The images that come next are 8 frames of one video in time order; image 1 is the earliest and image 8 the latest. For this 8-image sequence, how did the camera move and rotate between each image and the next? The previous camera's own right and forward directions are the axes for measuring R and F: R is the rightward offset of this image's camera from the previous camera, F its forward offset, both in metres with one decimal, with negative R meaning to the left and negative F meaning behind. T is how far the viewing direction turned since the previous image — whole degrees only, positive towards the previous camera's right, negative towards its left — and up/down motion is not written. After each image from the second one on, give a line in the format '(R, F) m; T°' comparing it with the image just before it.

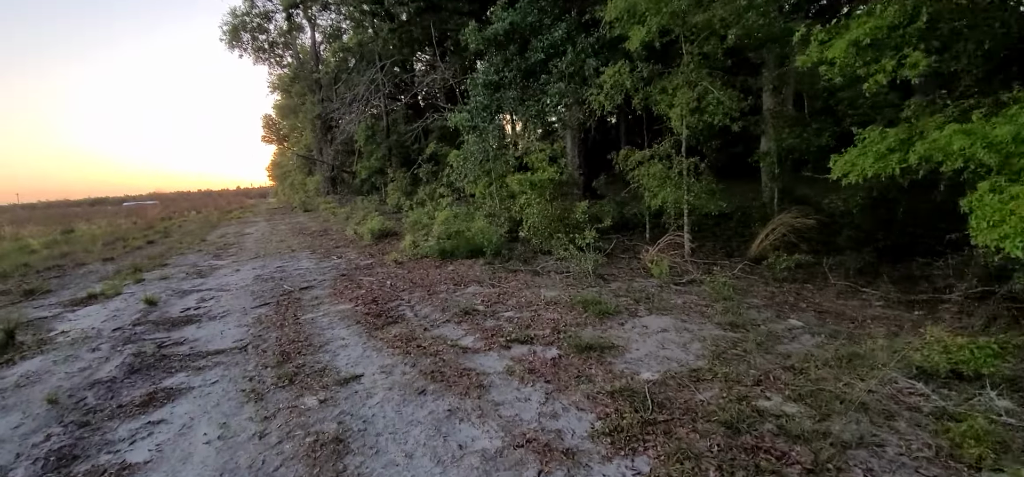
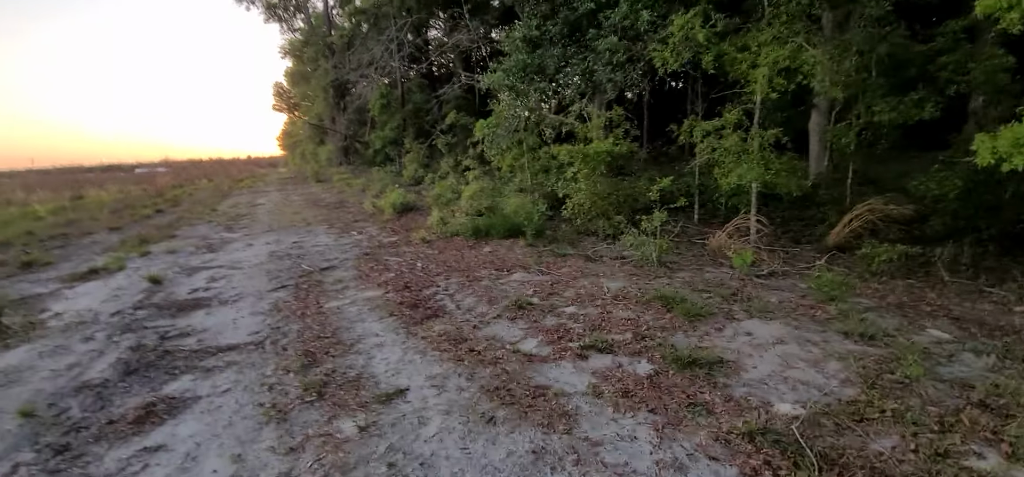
(-0.5, +0.8) m; -1°
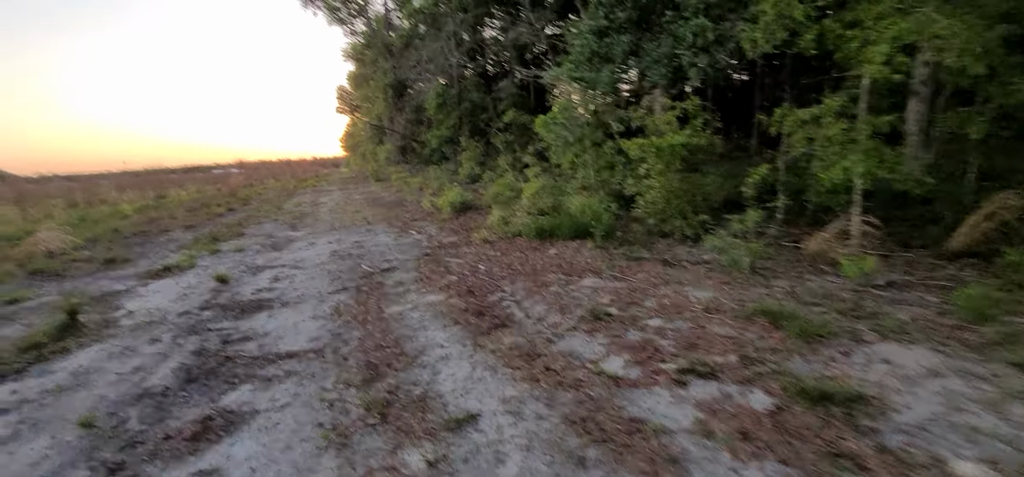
(-0.2, +0.4) m; -6°
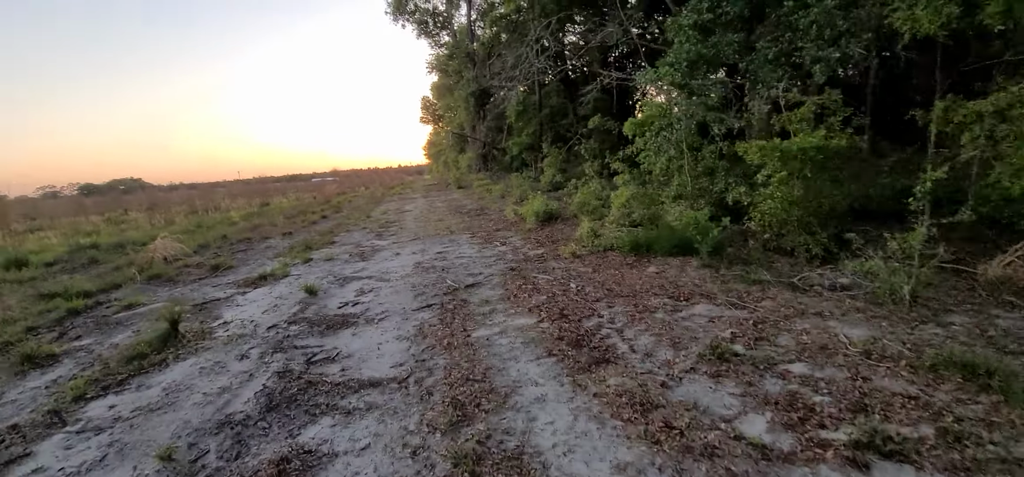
(-0.2, +0.4) m; -9°
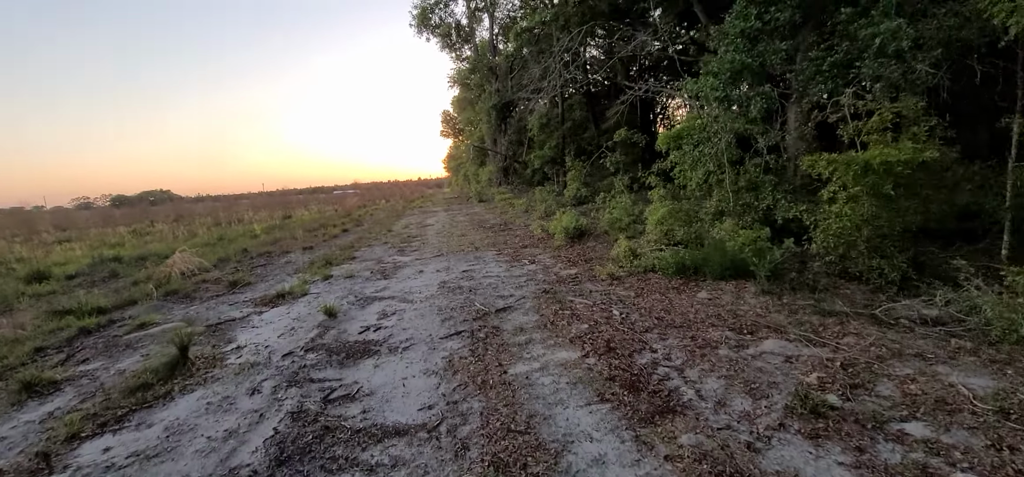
(-0.2, +0.4) m; -2°
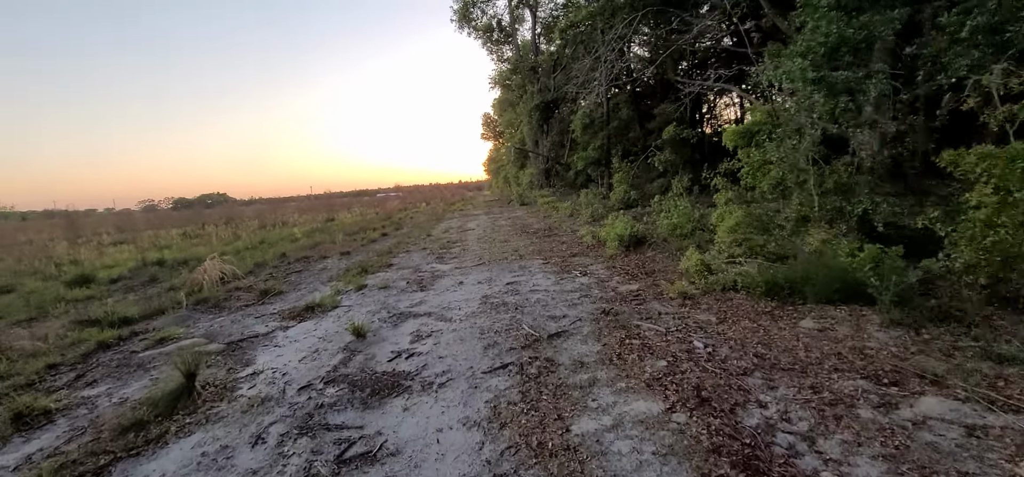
(-0.1, +0.8) m; -5°
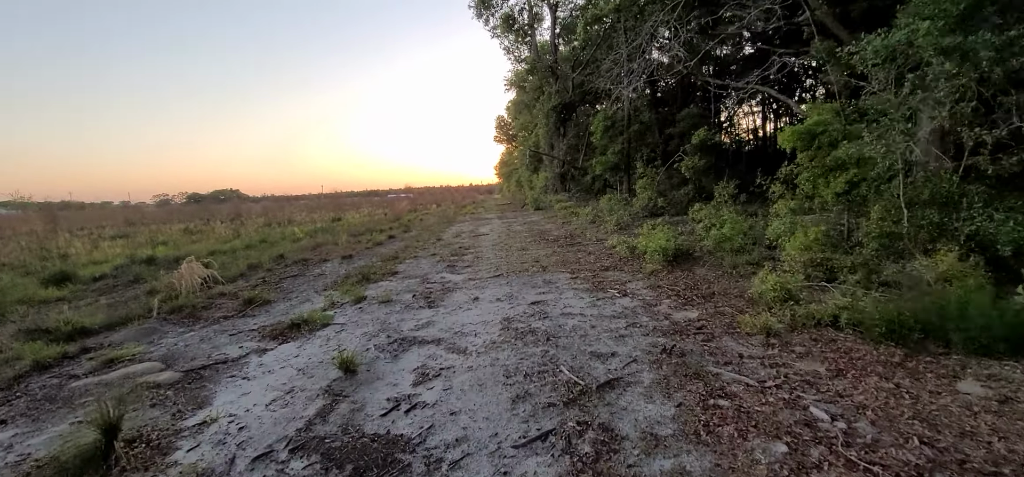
(-0.2, +1.1) m; -1°
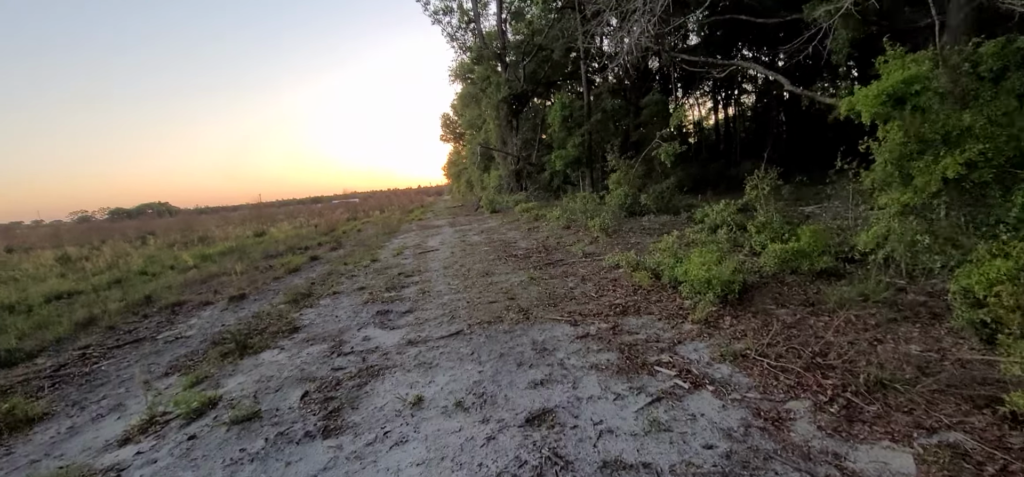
(-0.1, +2.7) m; +6°
